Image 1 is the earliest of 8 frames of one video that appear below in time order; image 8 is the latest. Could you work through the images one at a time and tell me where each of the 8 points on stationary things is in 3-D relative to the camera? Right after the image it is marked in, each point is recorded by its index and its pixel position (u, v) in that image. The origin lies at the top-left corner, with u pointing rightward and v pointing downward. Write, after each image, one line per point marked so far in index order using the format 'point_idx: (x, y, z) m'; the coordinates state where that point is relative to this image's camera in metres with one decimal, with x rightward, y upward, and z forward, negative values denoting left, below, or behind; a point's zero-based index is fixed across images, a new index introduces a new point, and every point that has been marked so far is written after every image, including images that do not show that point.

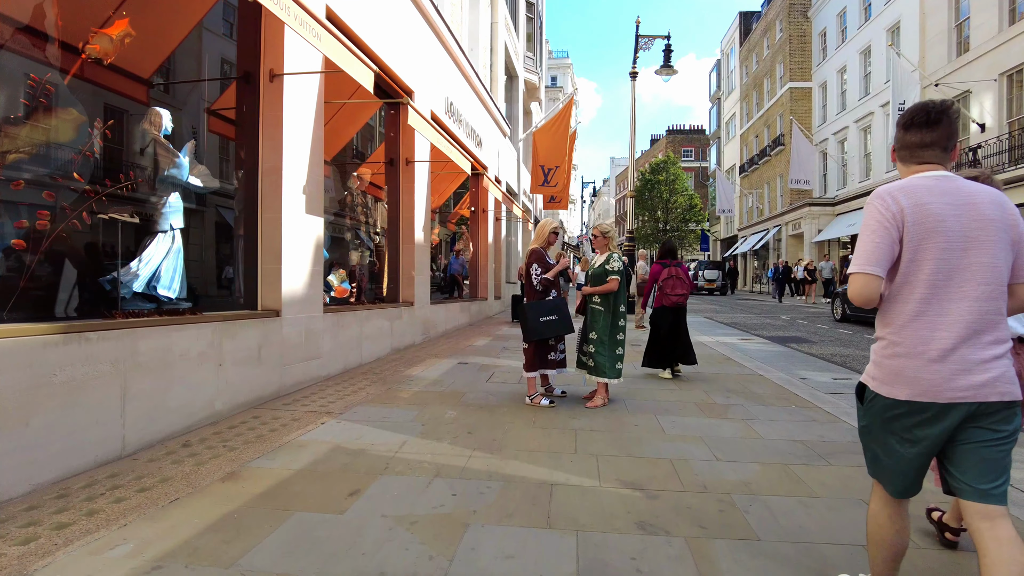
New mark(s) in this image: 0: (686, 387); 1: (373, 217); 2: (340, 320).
0: (+1.6, -0.9, +6.1) m
1: (-1.8, +0.9, +8.6) m
2: (-1.7, -0.3, +6.5) m
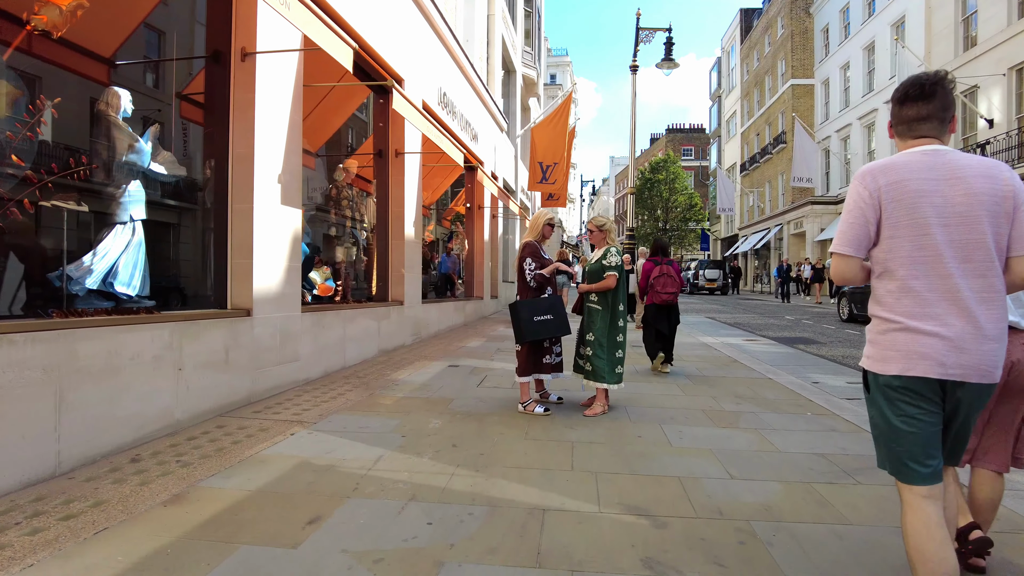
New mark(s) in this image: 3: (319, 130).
0: (+1.5, -0.9, +5.7) m
1: (-1.9, +0.9, +8.1) m
2: (-1.8, -0.3, +6.1) m
3: (-2.1, +1.7, +7.3) m
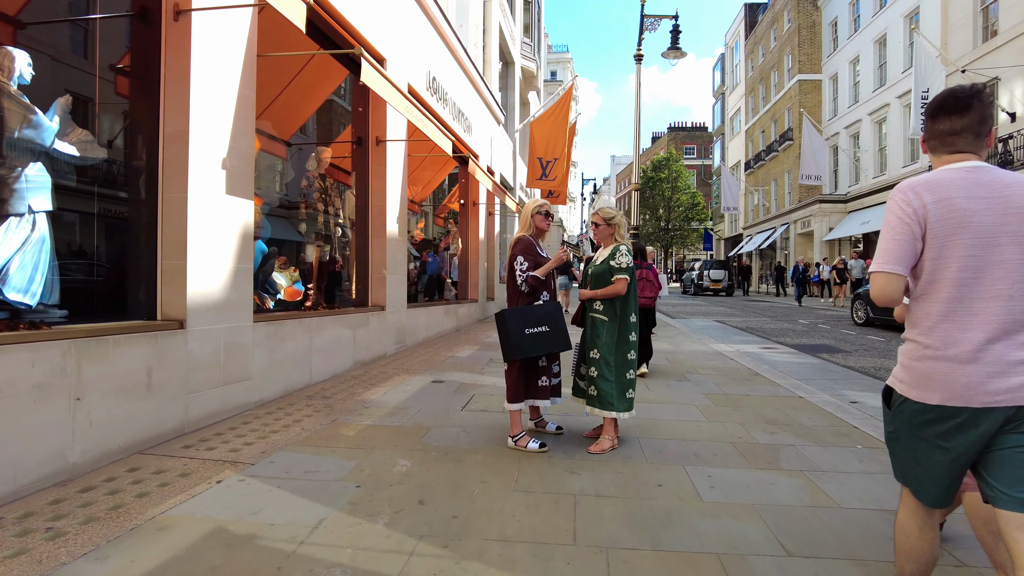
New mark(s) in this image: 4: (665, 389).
0: (+1.5, -0.9, +4.8) m
1: (-1.9, +0.9, +7.3) m
2: (-1.8, -0.3, +5.2) m
3: (-2.2, +1.7, +6.5) m
4: (+1.4, -0.9, +6.0) m
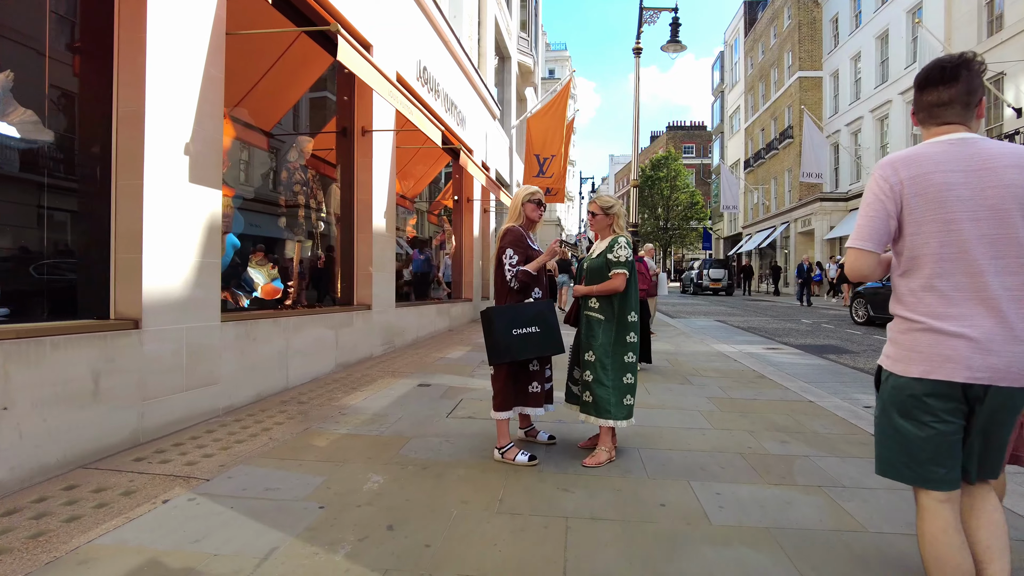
0: (+1.4, -0.9, +4.5) m
1: (-2.0, +0.9, +6.9) m
2: (-1.9, -0.3, +4.8) m
3: (-2.3, +1.7, +6.1) m
4: (+1.3, -0.9, +5.7) m
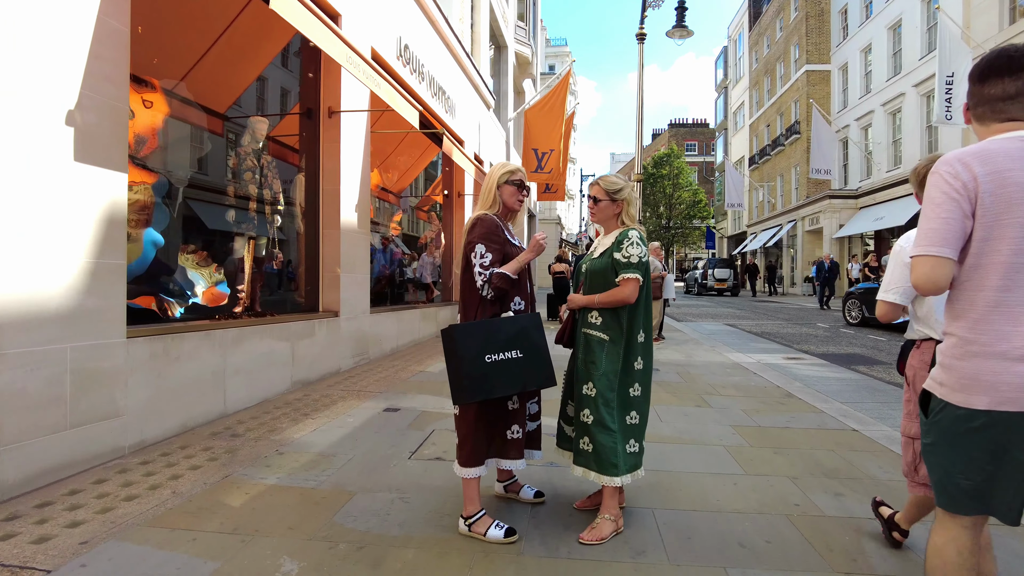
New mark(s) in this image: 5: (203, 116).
0: (+1.3, -1.0, +3.5) m
1: (-2.1, +0.9, +6.0) m
2: (-2.0, -0.4, +3.9) m
3: (-2.4, +1.7, +5.2) m
4: (+1.2, -0.9, +4.8) m
5: (-2.4, +1.3, +5.2) m
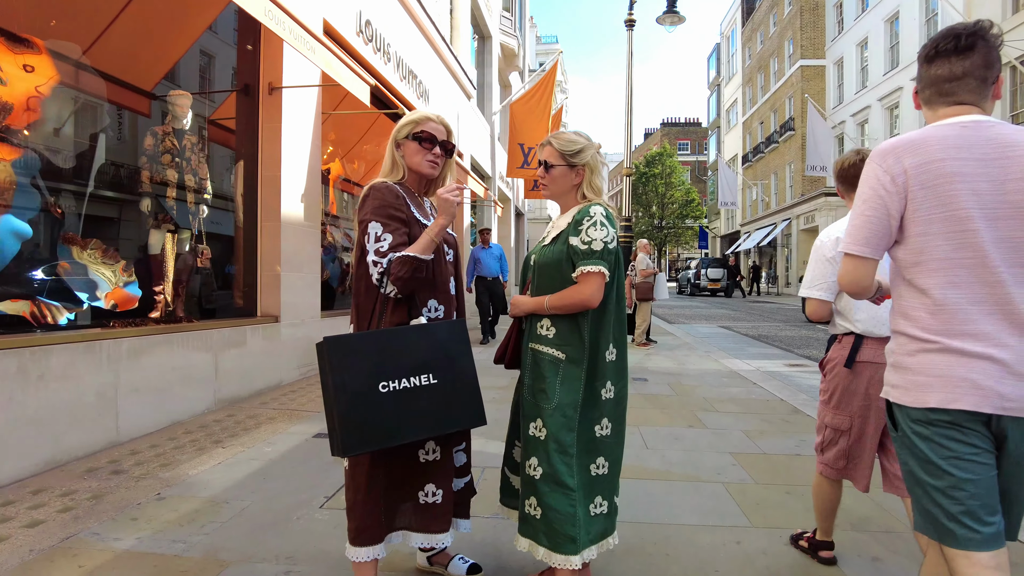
0: (+1.0, -0.9, +2.8) m
1: (-2.4, +0.9, +5.2) m
2: (-2.3, -0.4, +3.1) m
3: (-2.6, +1.7, +4.4) m
4: (+0.9, -0.9, +4.0) m
5: (-2.7, +1.3, +4.4) m
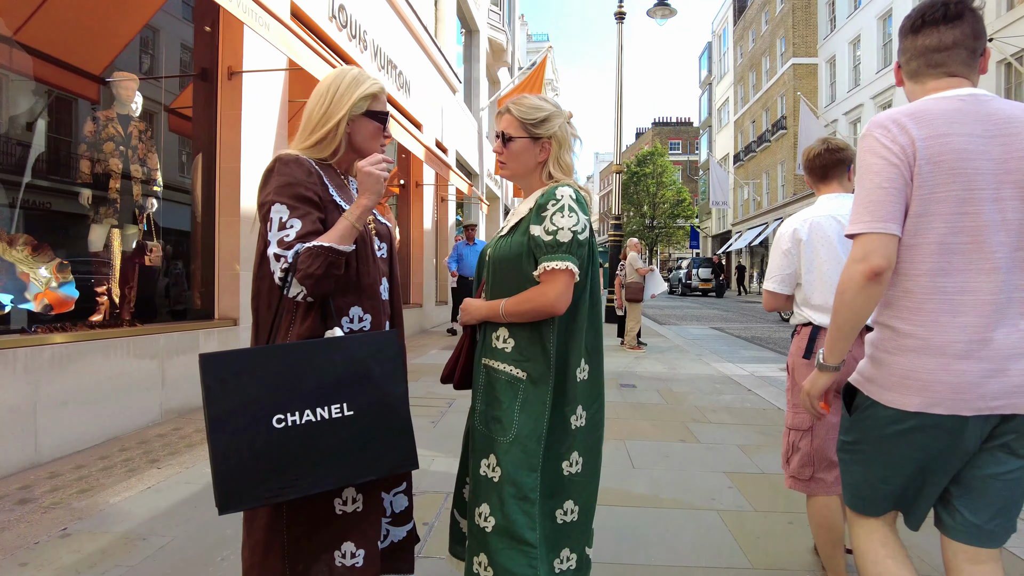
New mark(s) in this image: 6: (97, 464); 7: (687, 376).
0: (+0.9, -0.9, +2.4) m
1: (-2.6, +0.9, +4.8) m
2: (-2.4, -0.4, +2.7) m
3: (-2.8, +1.7, +4.0) m
4: (+0.8, -0.9, +3.6) m
5: (-2.8, +1.3, +3.9) m
6: (-2.1, -0.9, +3.1) m
7: (+1.7, -0.9, +6.4) m
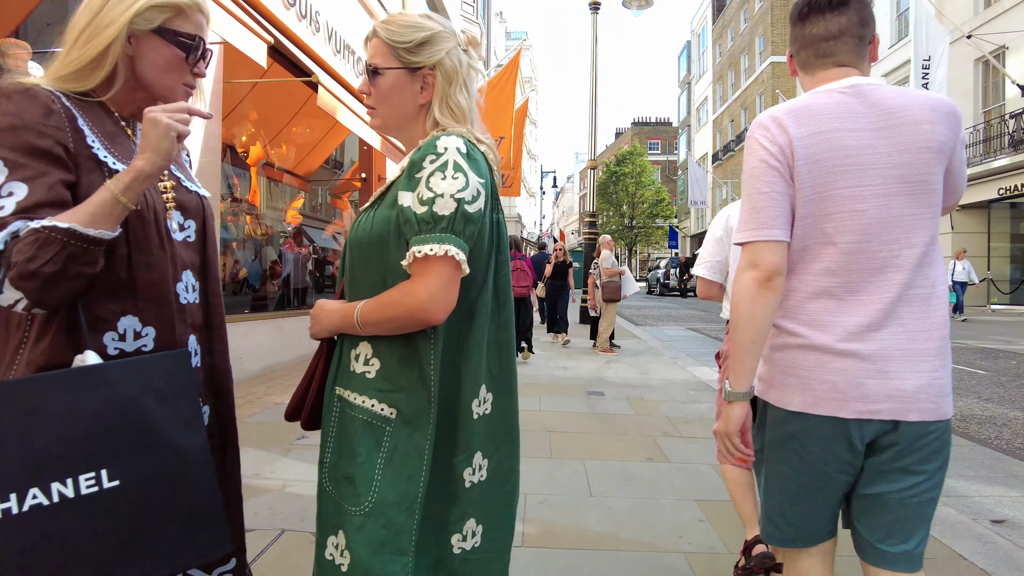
0: (+0.7, -0.9, +1.9) m
1: (-2.9, +0.9, +4.2) m
2: (-2.6, -0.4, +2.2) m
3: (-3.1, +1.7, +3.4) m
4: (+0.5, -0.9, +3.2) m
5: (-3.1, +1.3, +3.4) m
6: (-2.4, -0.9, +2.6) m
7: (+1.3, -0.8, +6.0) m
